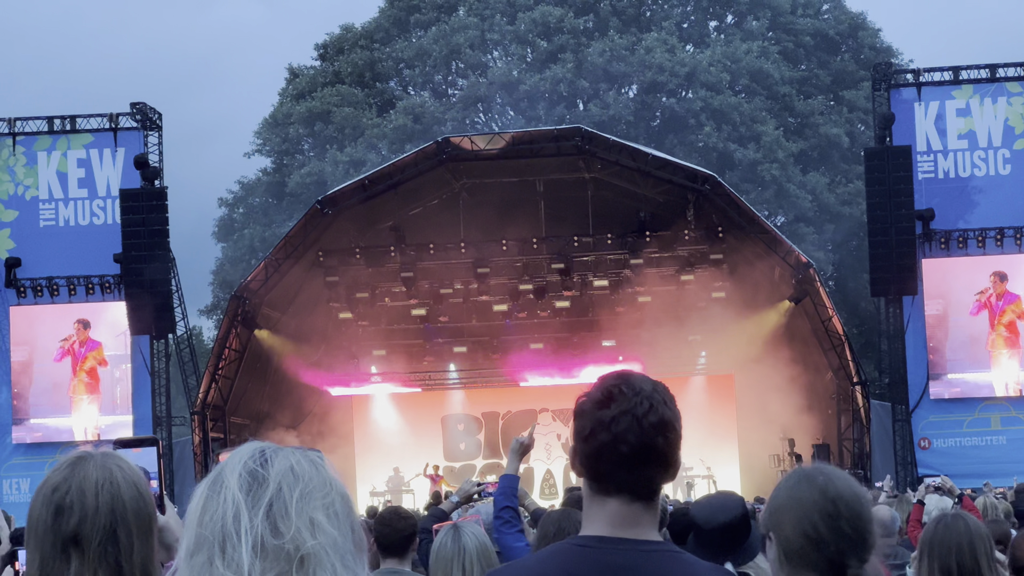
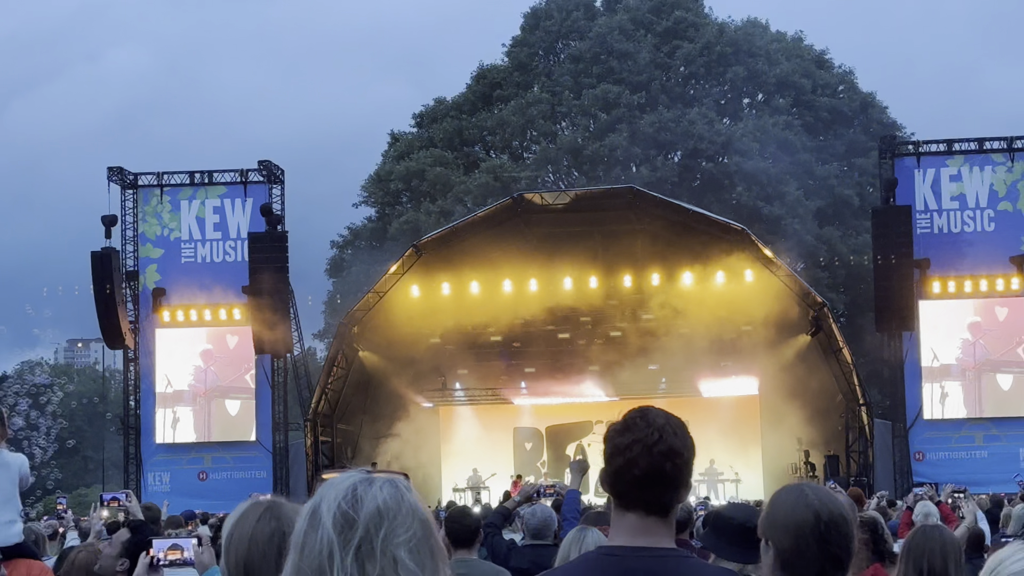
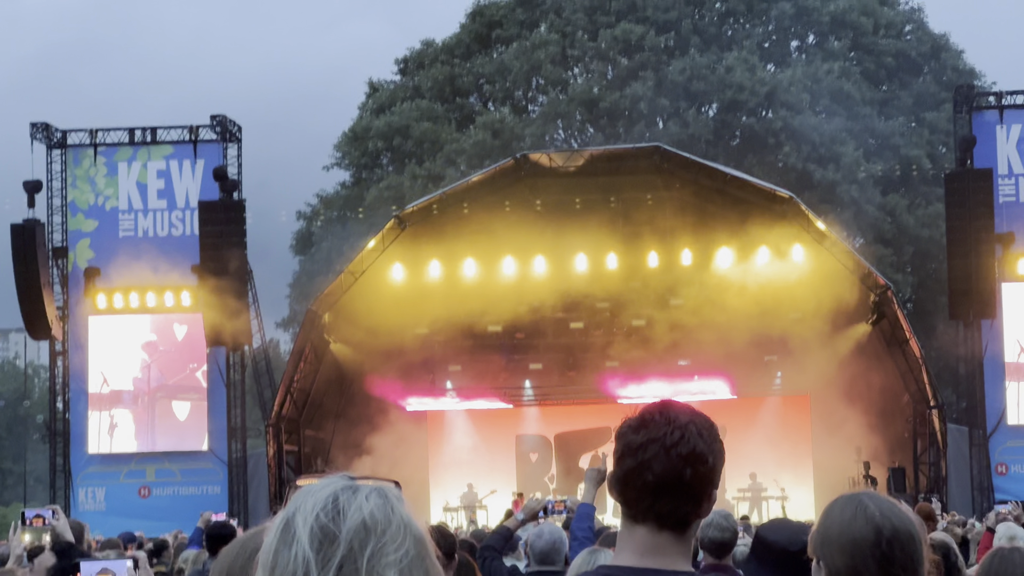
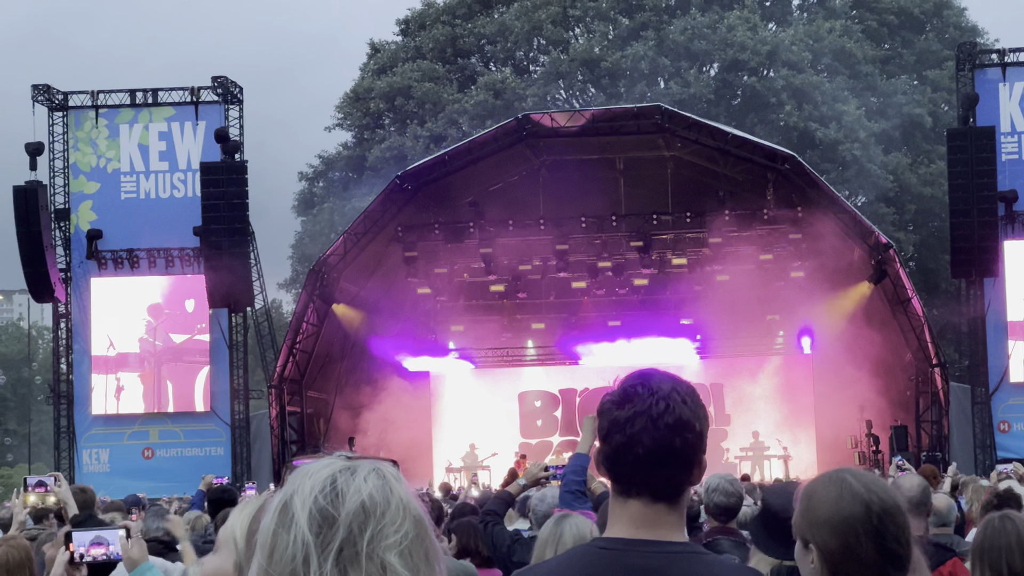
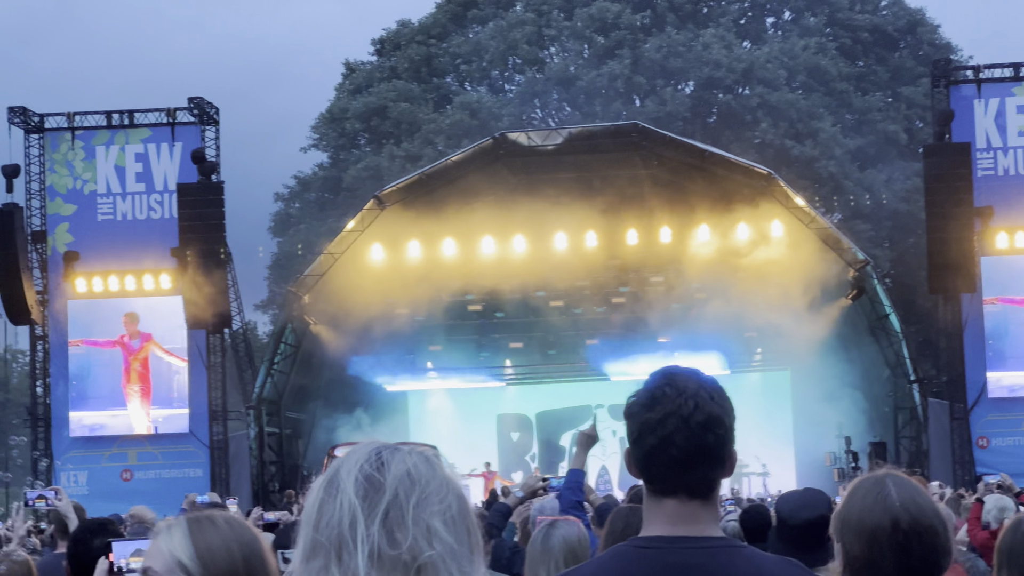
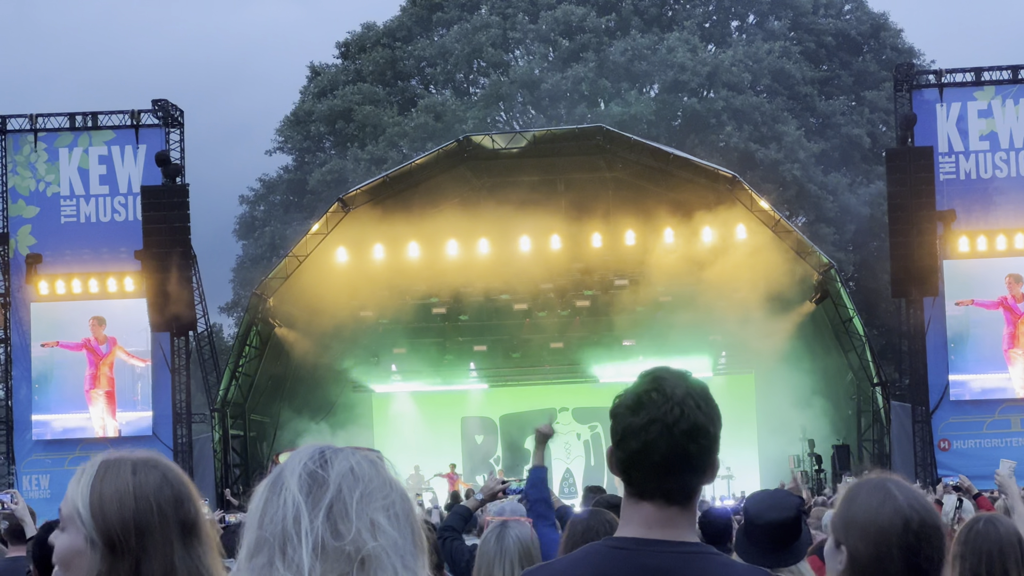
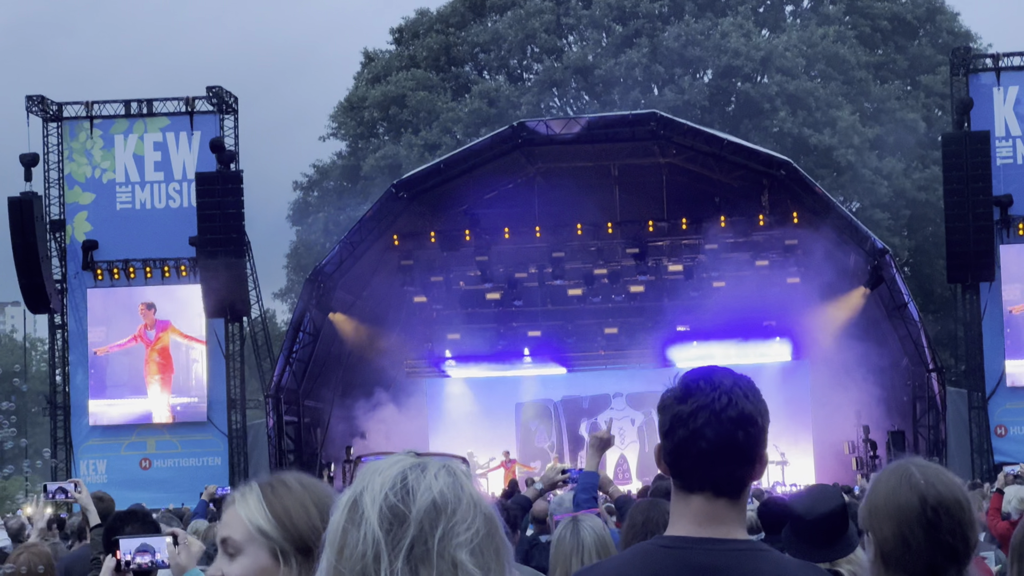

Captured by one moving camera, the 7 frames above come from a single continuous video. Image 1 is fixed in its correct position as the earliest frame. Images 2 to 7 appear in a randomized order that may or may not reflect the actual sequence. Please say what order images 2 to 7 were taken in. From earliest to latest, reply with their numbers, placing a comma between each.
6, 5, 7, 4, 3, 2
